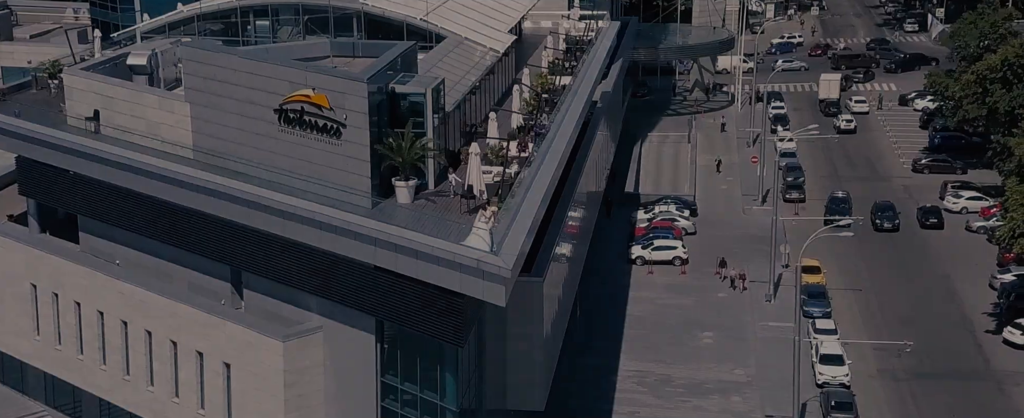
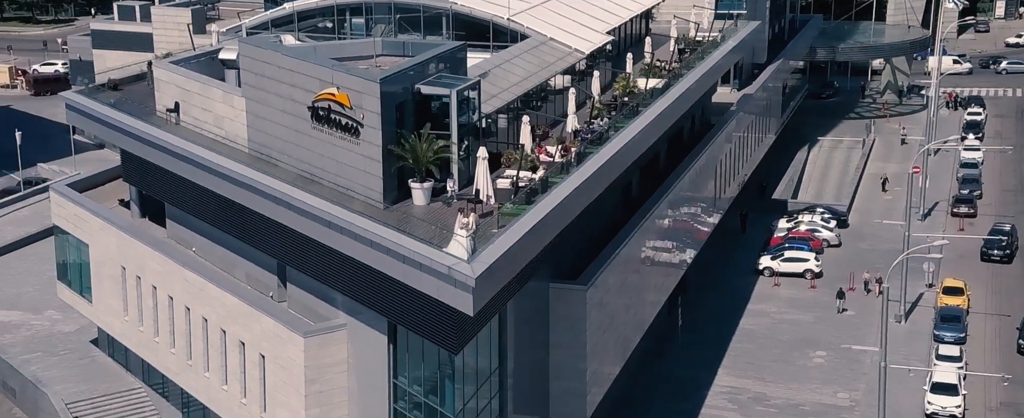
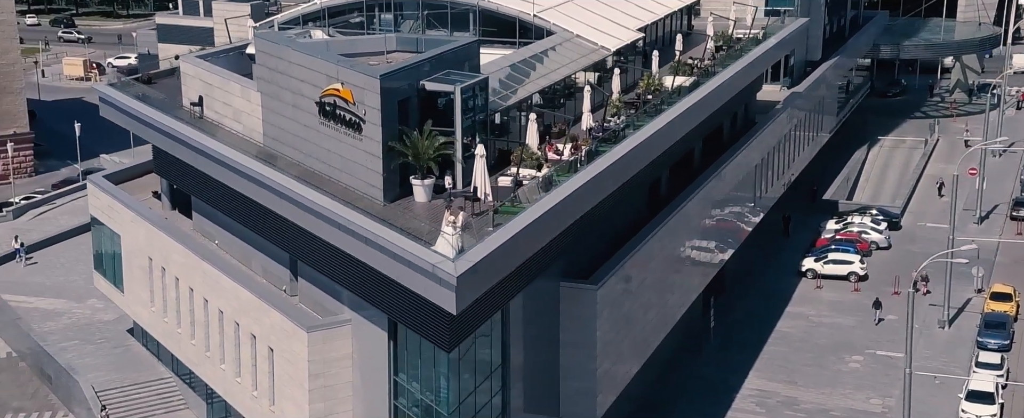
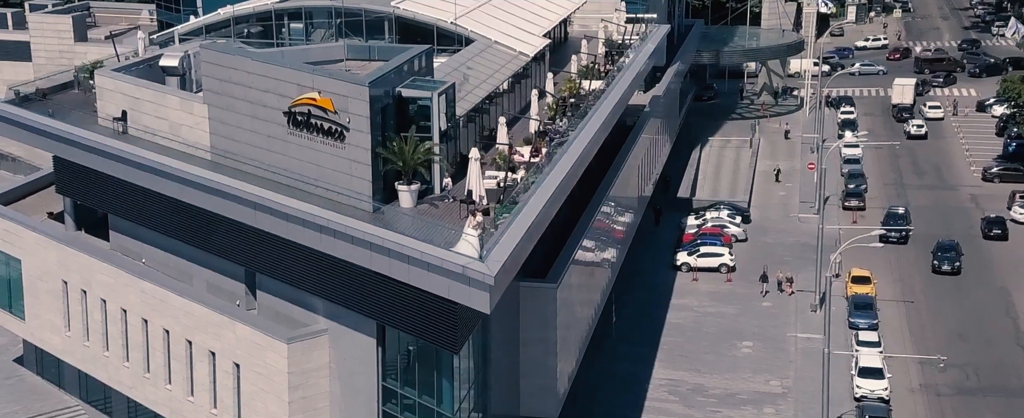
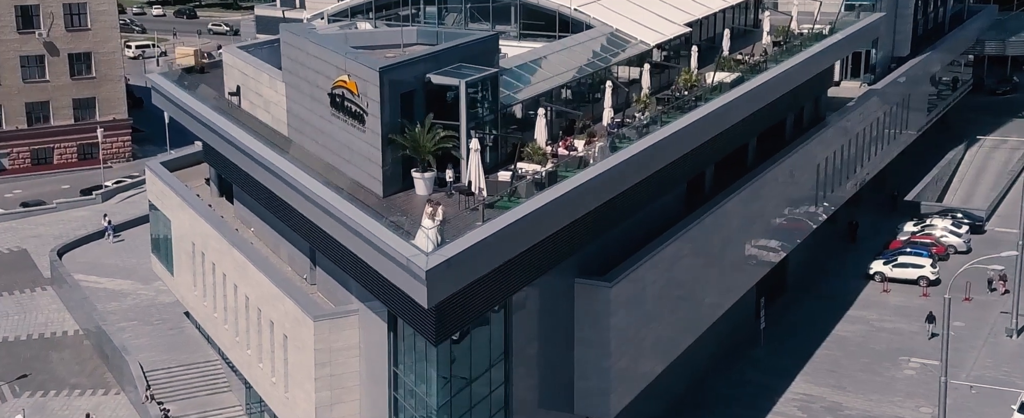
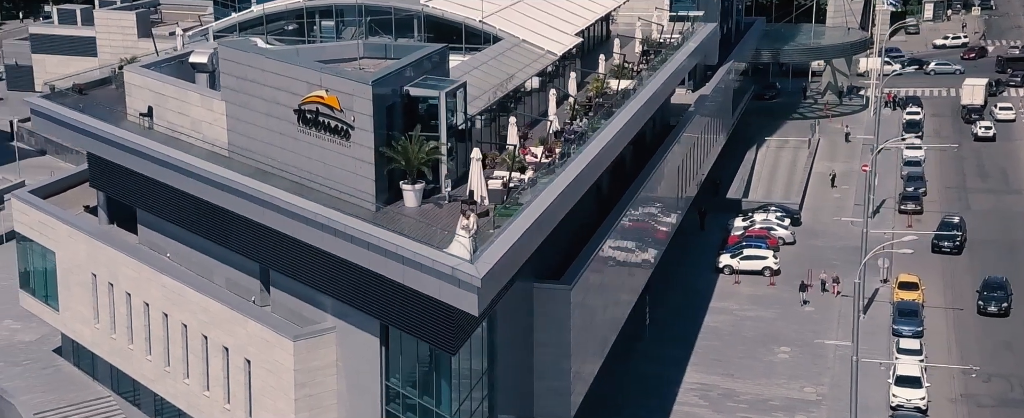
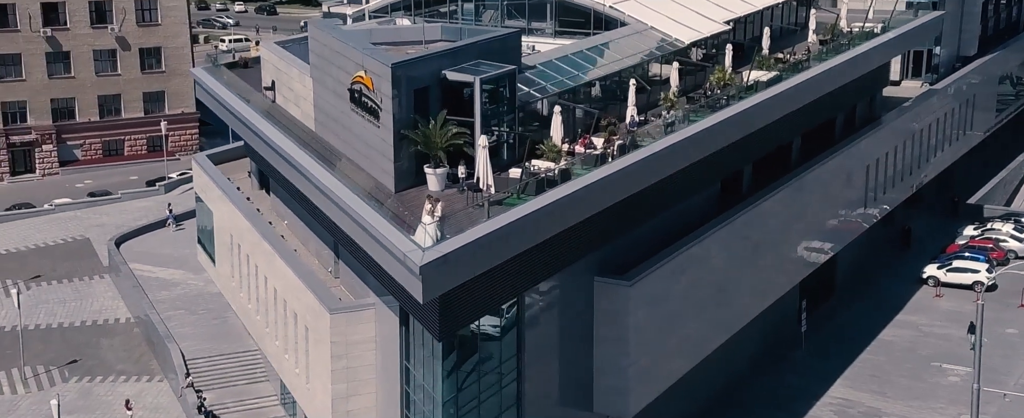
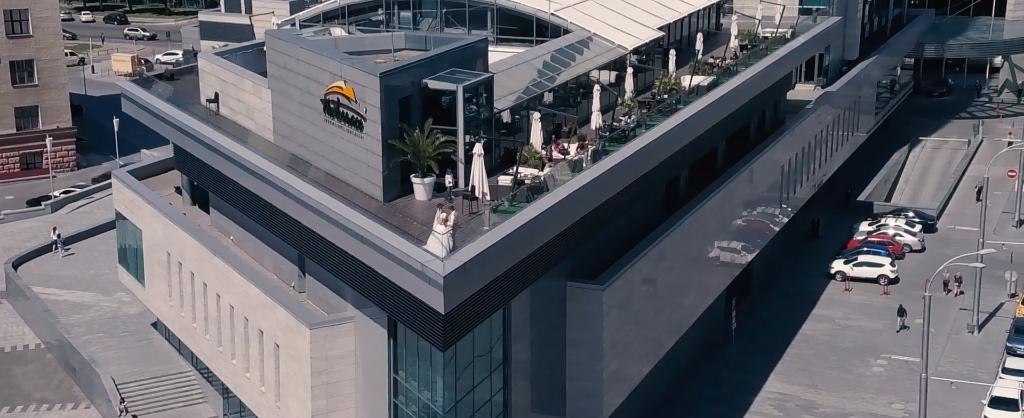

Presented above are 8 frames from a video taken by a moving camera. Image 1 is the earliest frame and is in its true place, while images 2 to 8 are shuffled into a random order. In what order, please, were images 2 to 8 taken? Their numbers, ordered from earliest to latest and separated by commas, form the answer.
4, 6, 2, 3, 8, 5, 7
